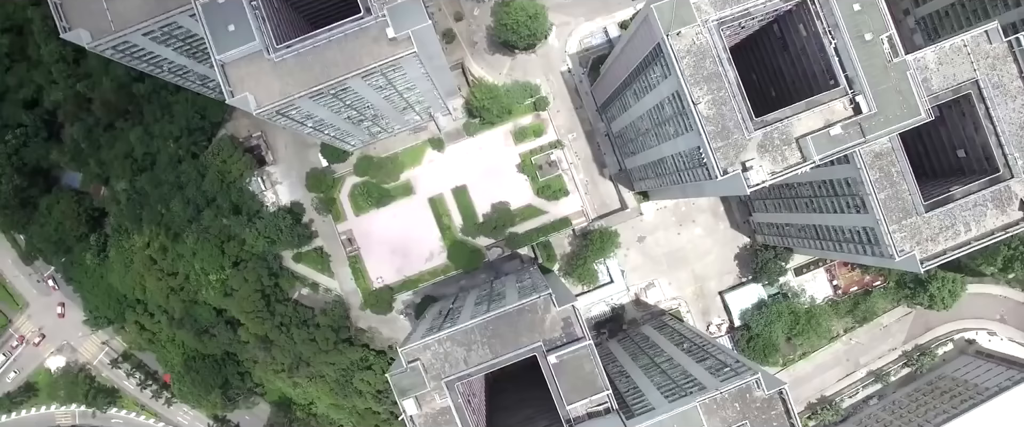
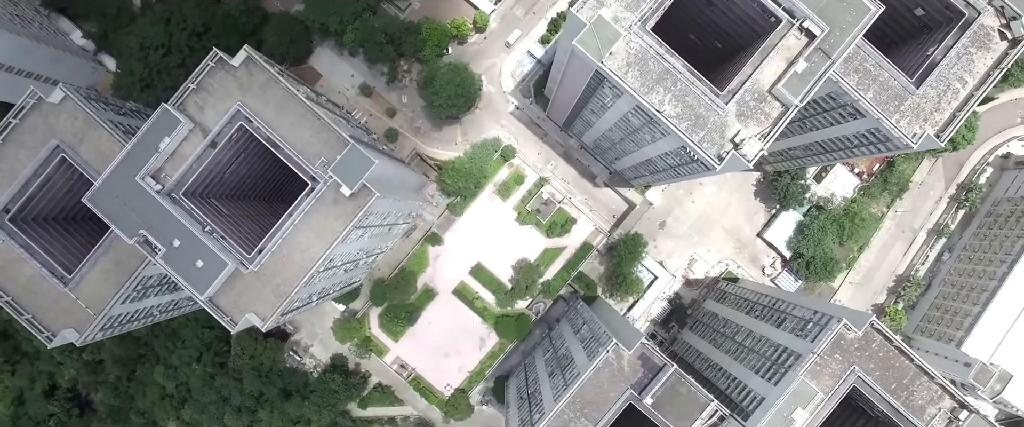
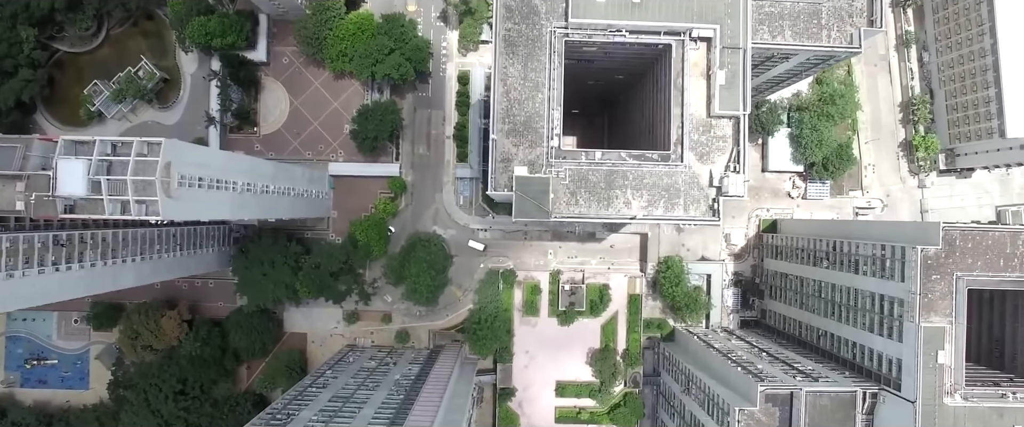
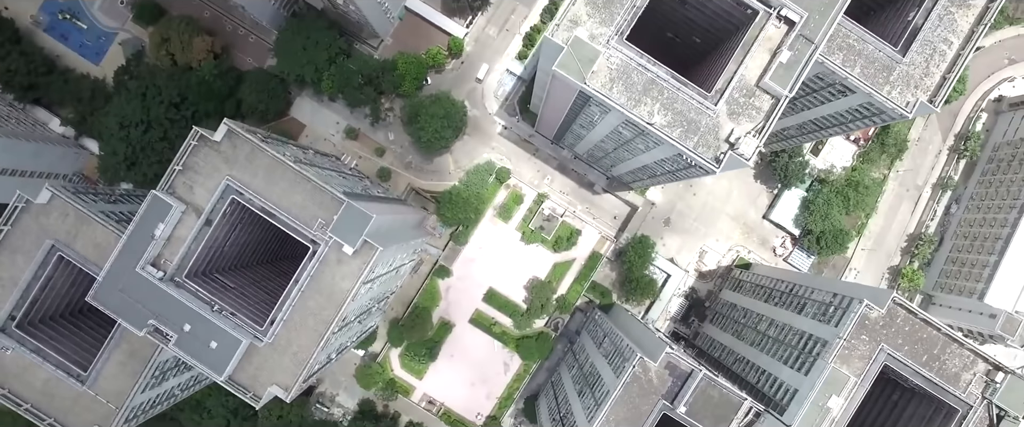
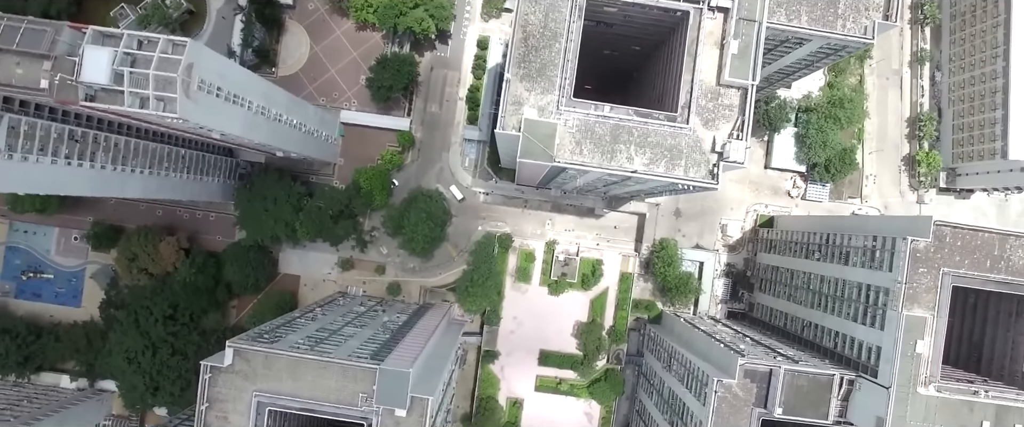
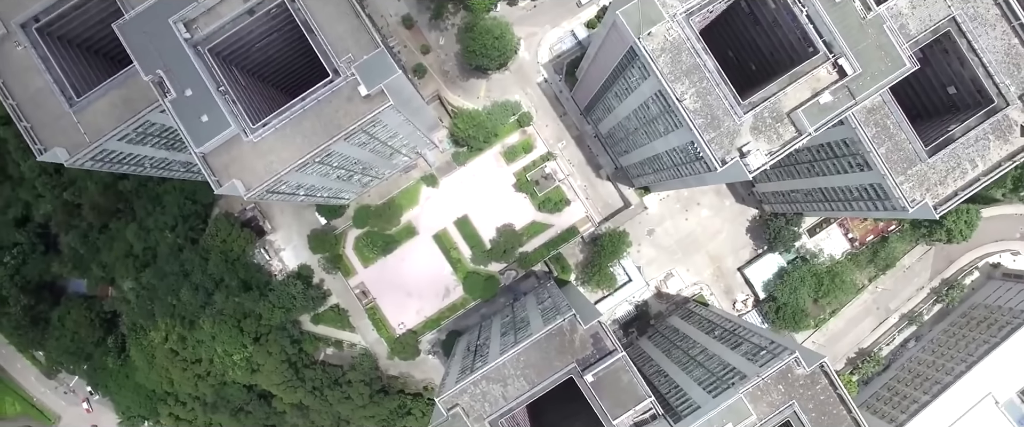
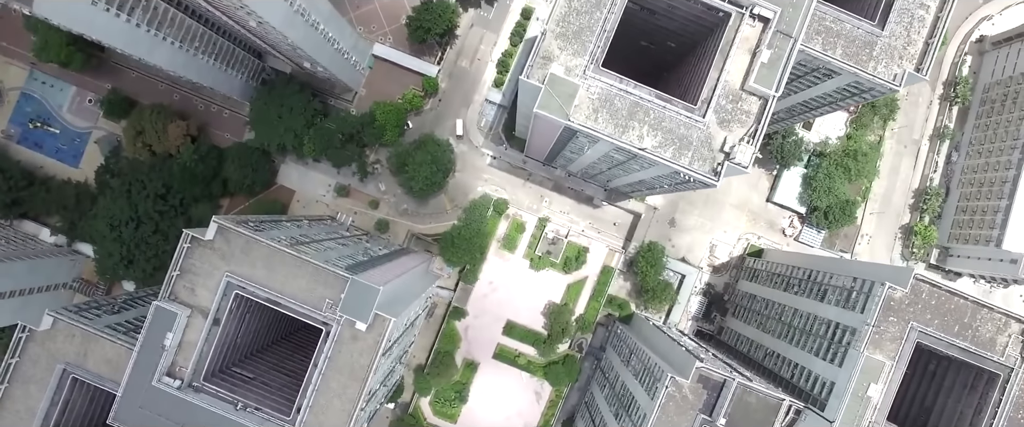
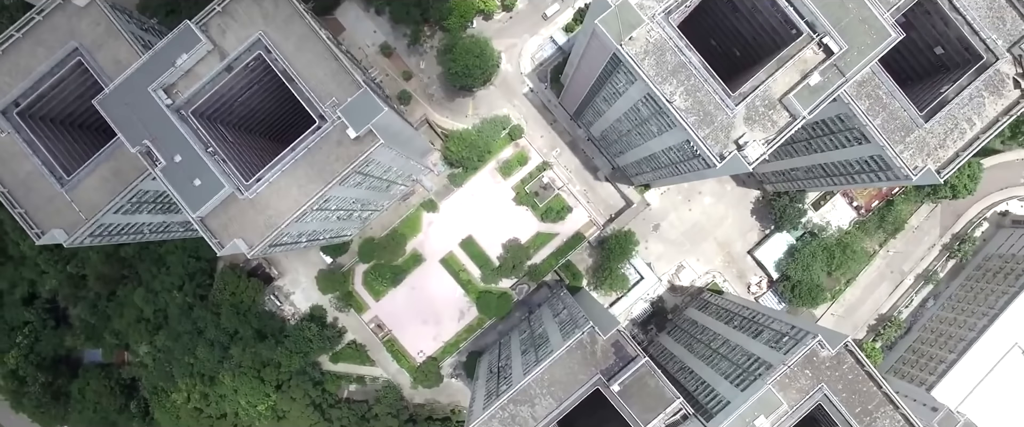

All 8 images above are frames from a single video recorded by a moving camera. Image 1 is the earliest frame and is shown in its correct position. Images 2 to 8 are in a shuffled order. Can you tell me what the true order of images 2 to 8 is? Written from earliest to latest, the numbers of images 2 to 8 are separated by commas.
6, 8, 2, 4, 7, 5, 3
